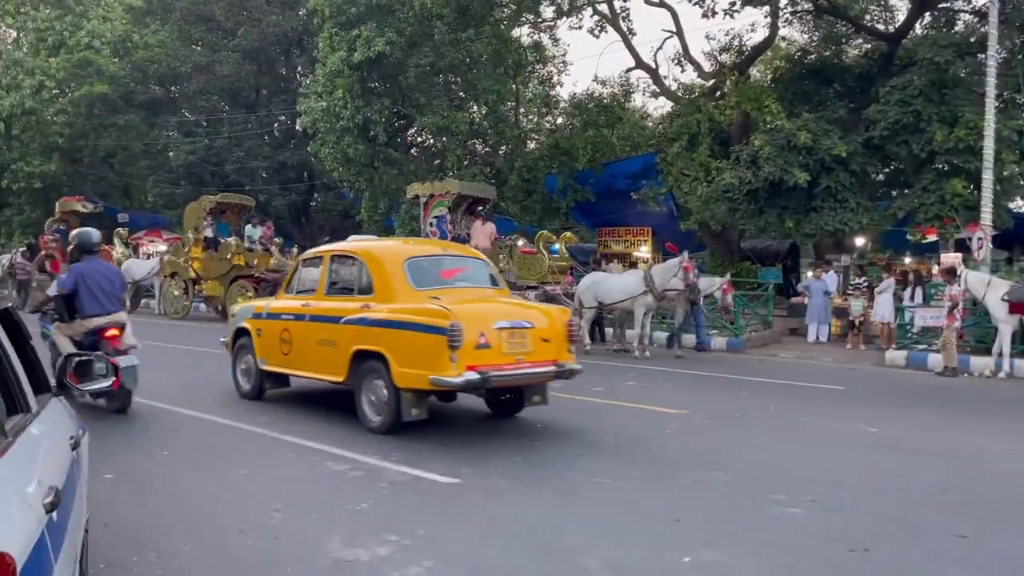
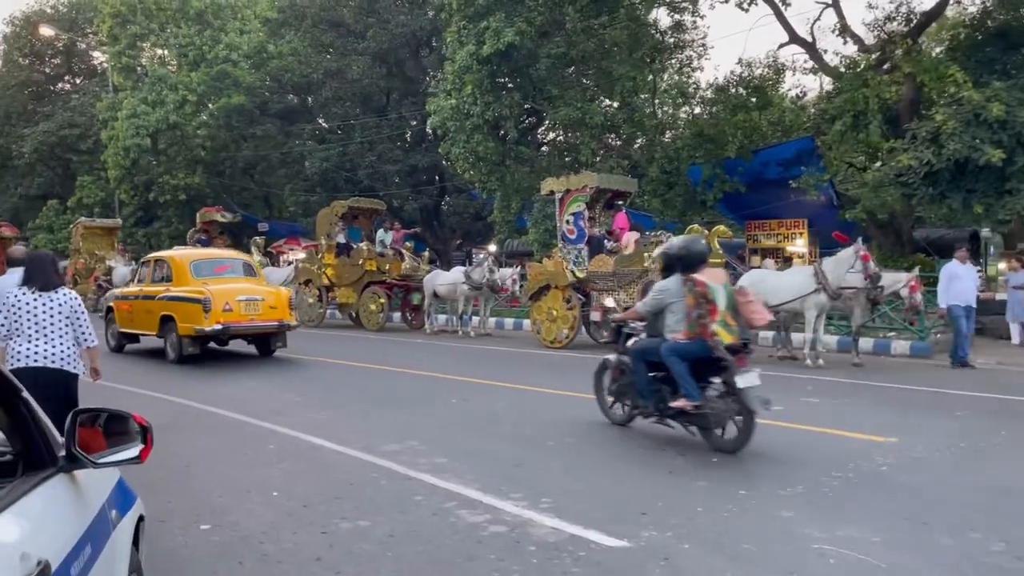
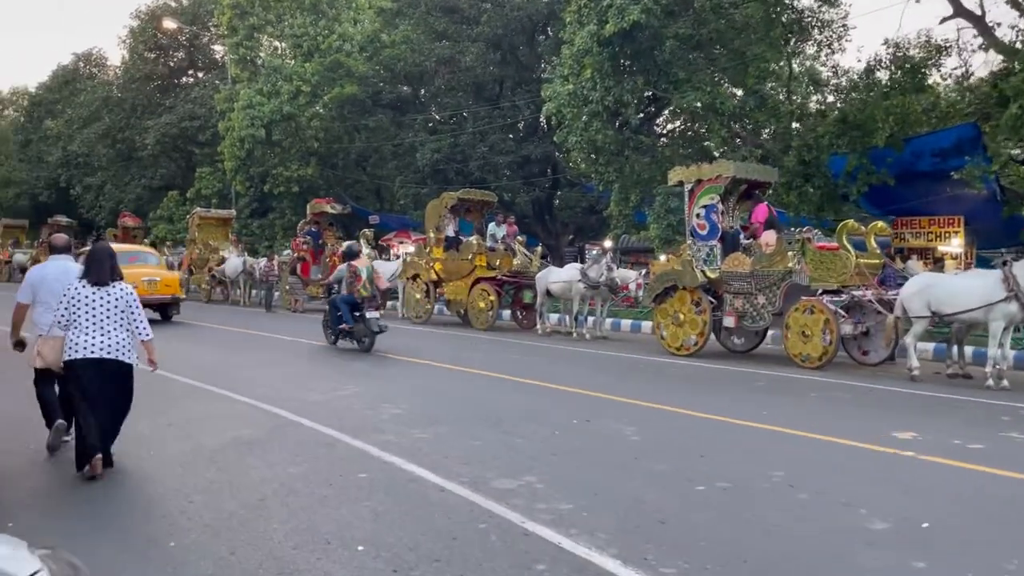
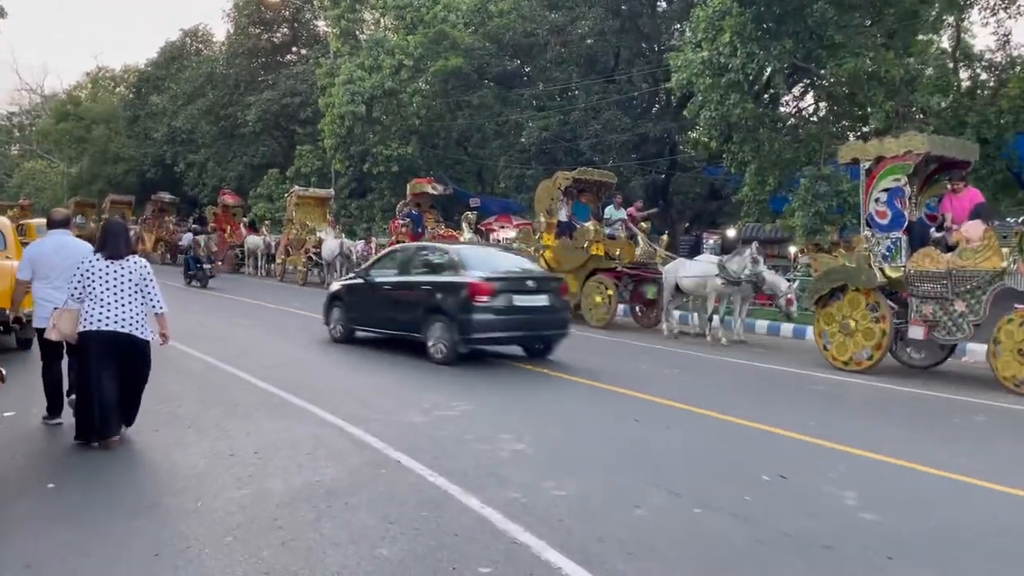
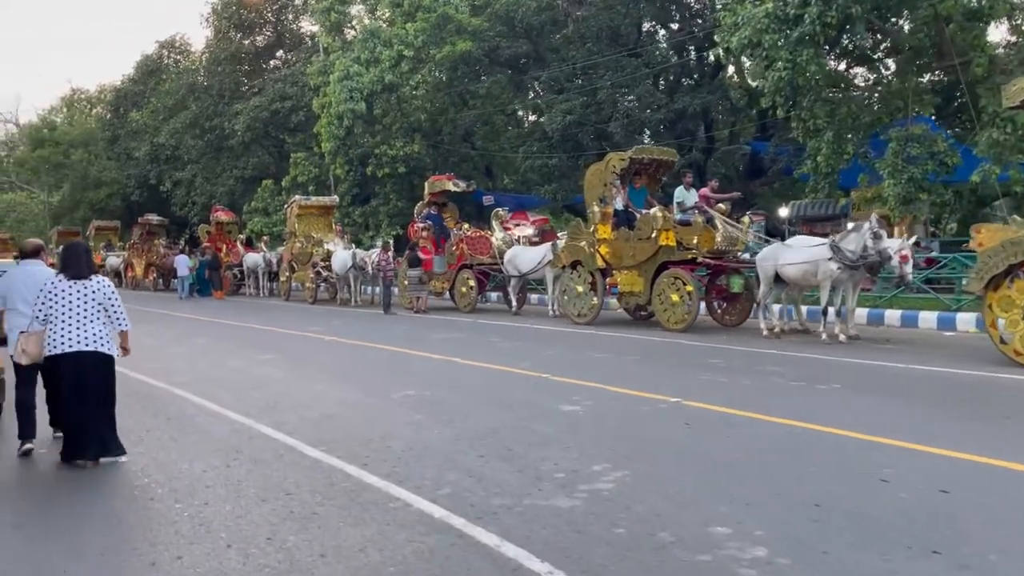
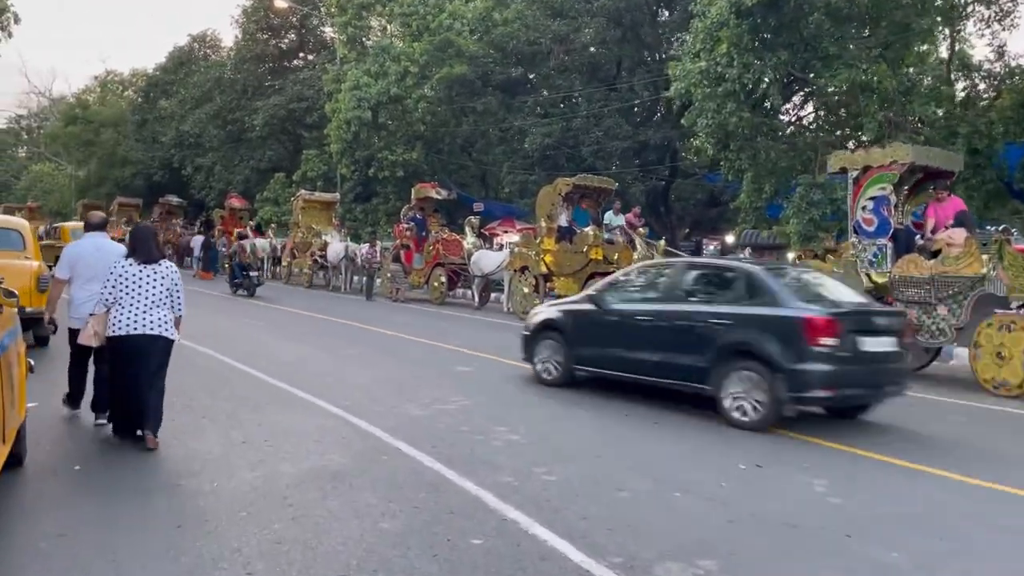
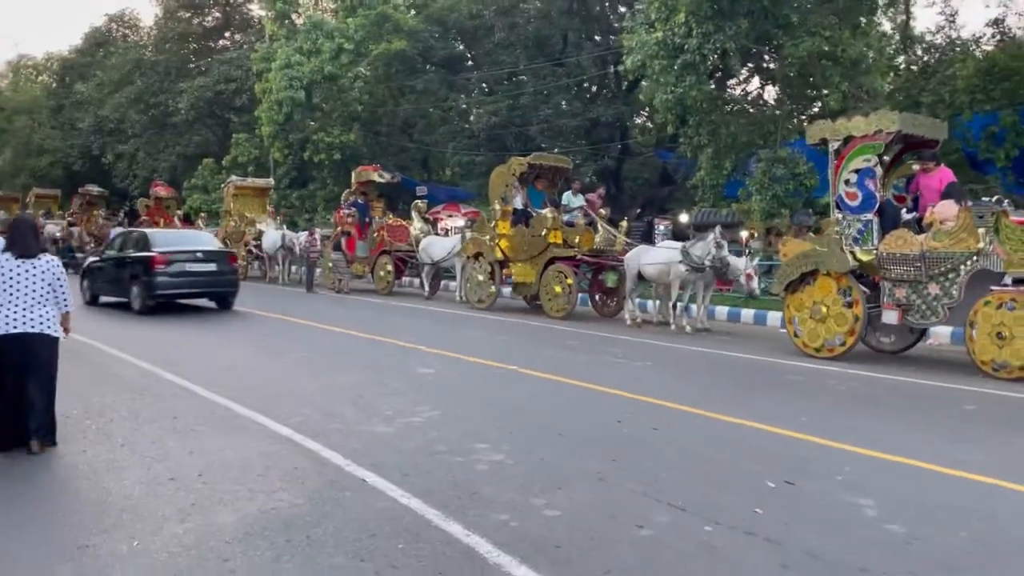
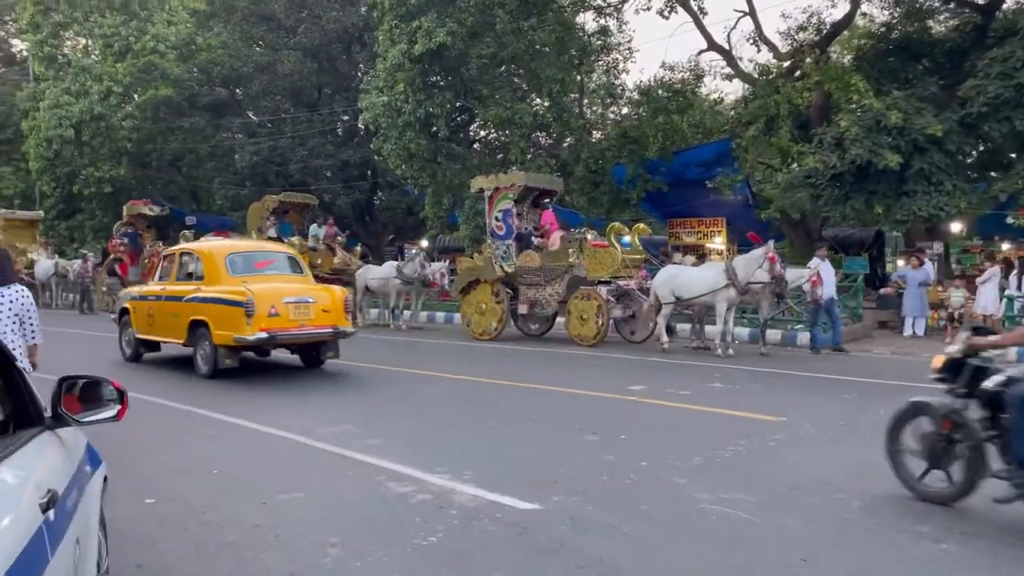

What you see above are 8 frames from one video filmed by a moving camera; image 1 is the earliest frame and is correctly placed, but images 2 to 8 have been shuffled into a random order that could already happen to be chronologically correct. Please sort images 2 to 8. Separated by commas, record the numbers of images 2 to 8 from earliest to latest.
8, 2, 3, 6, 4, 7, 5
